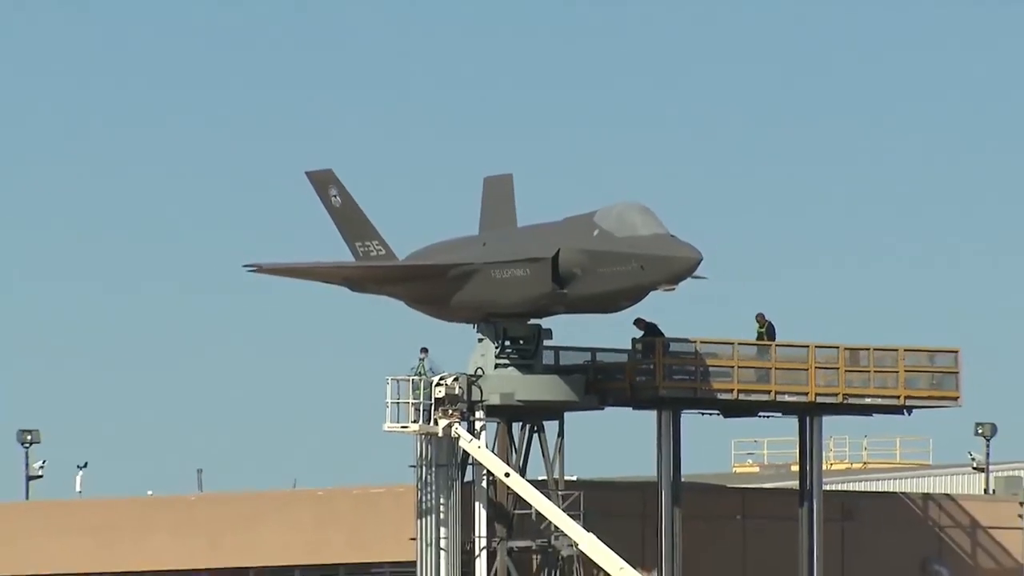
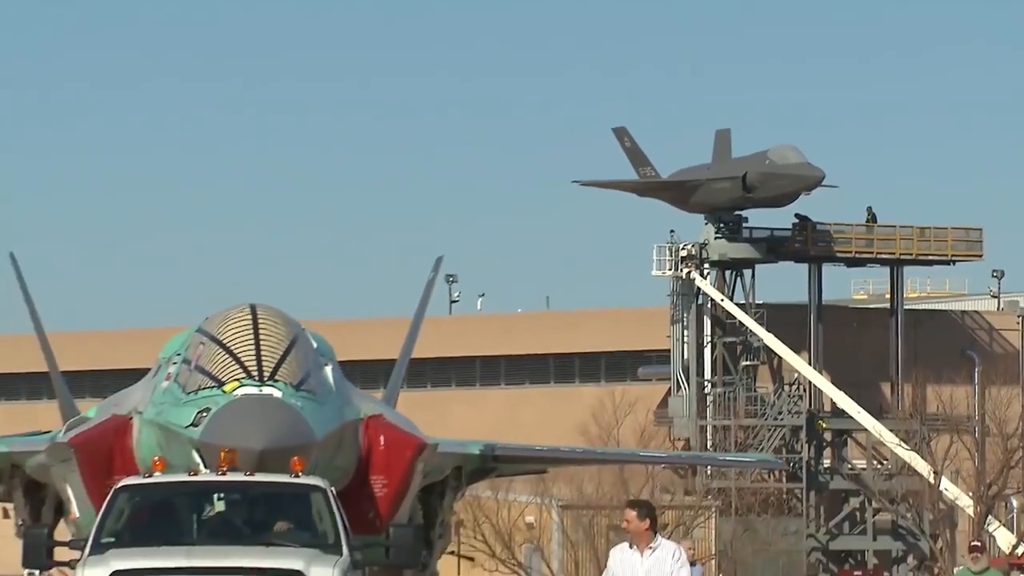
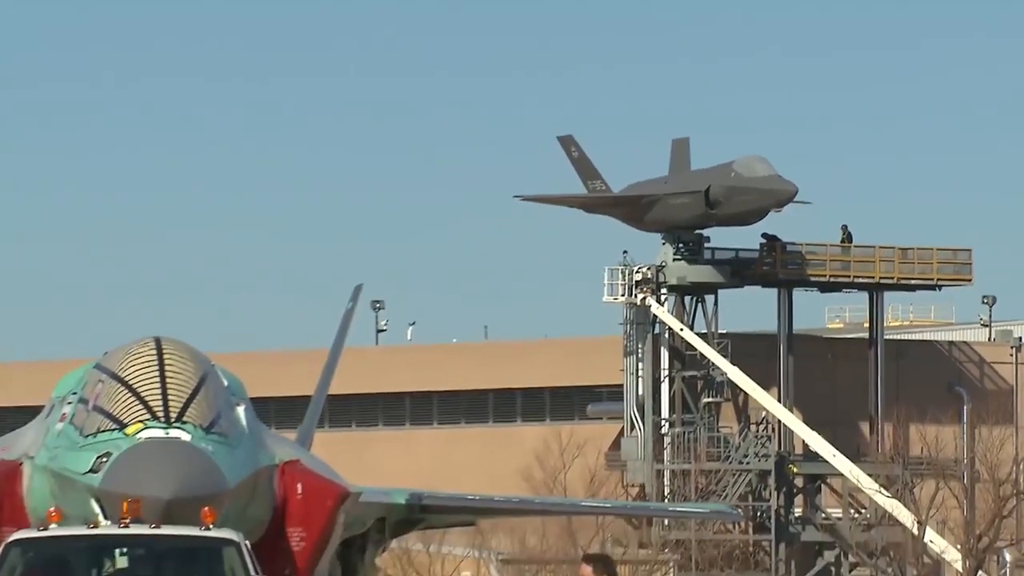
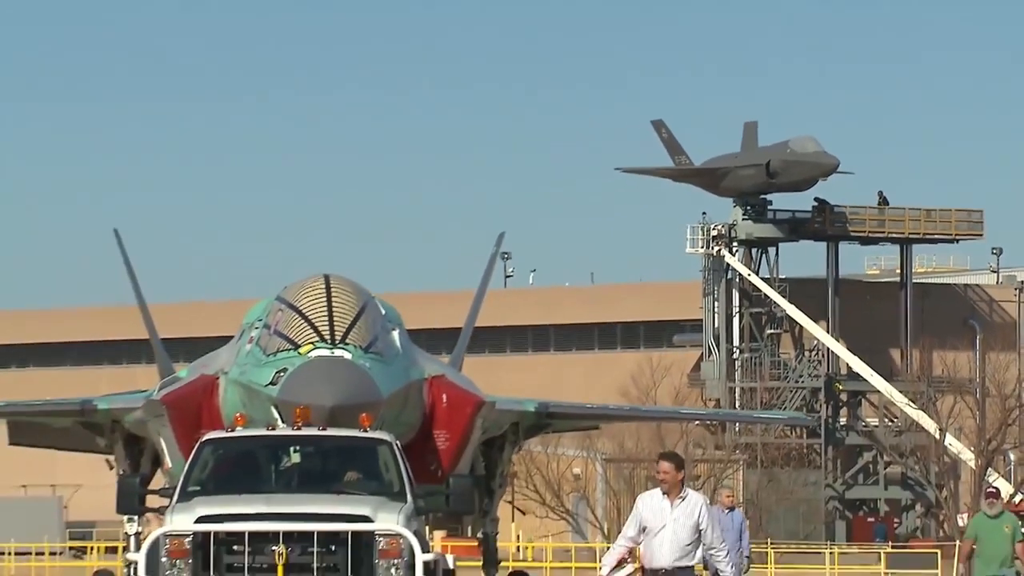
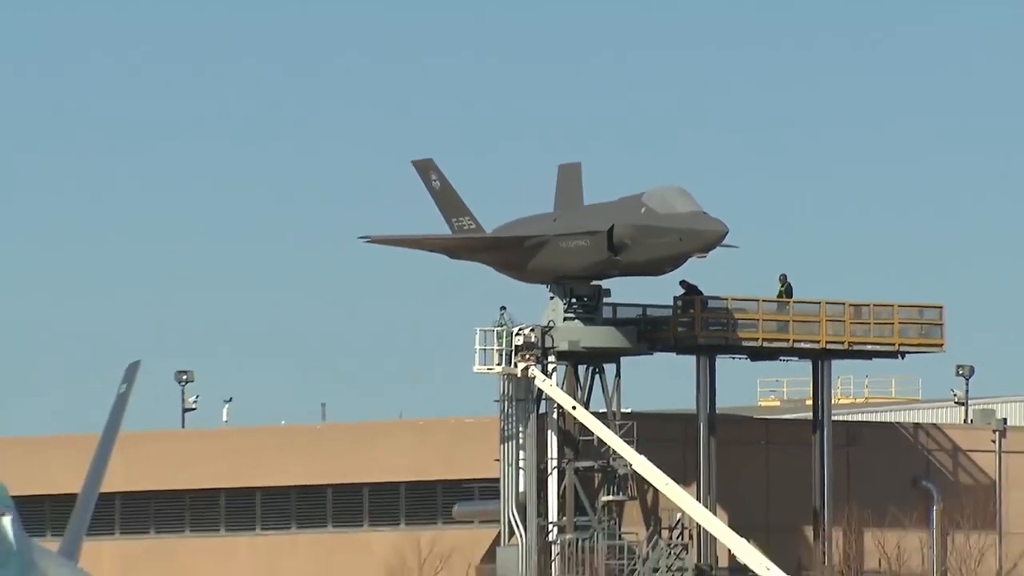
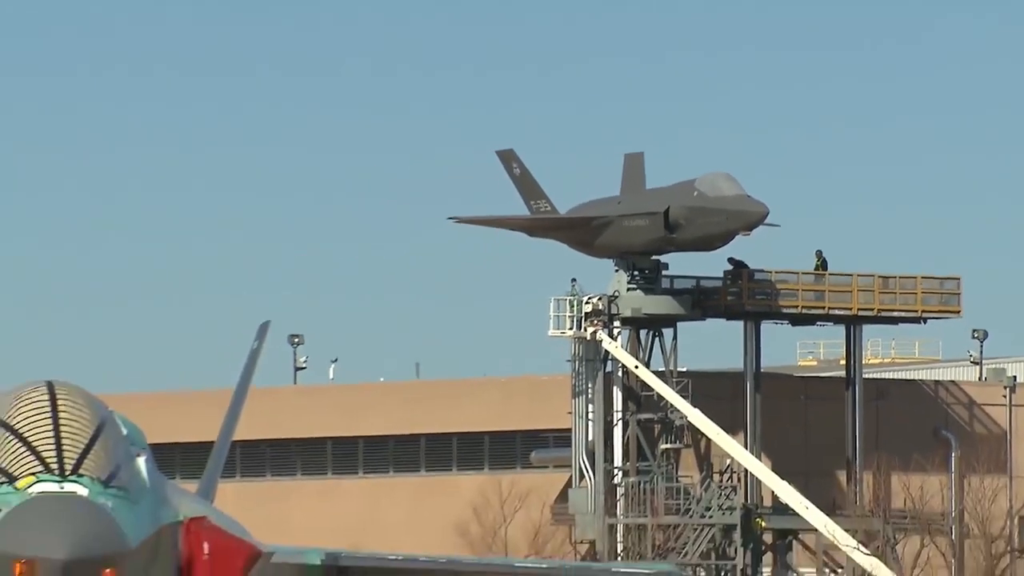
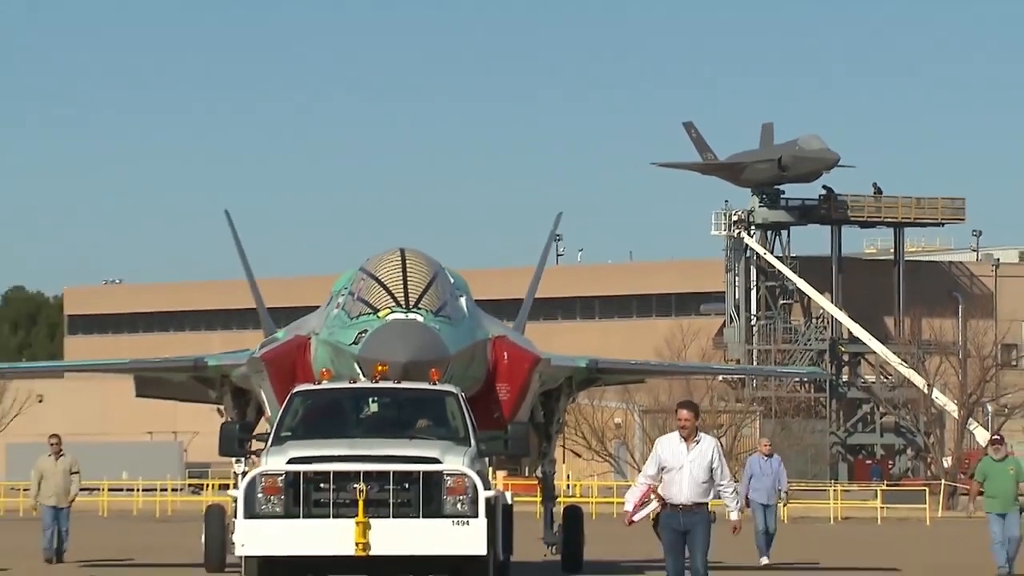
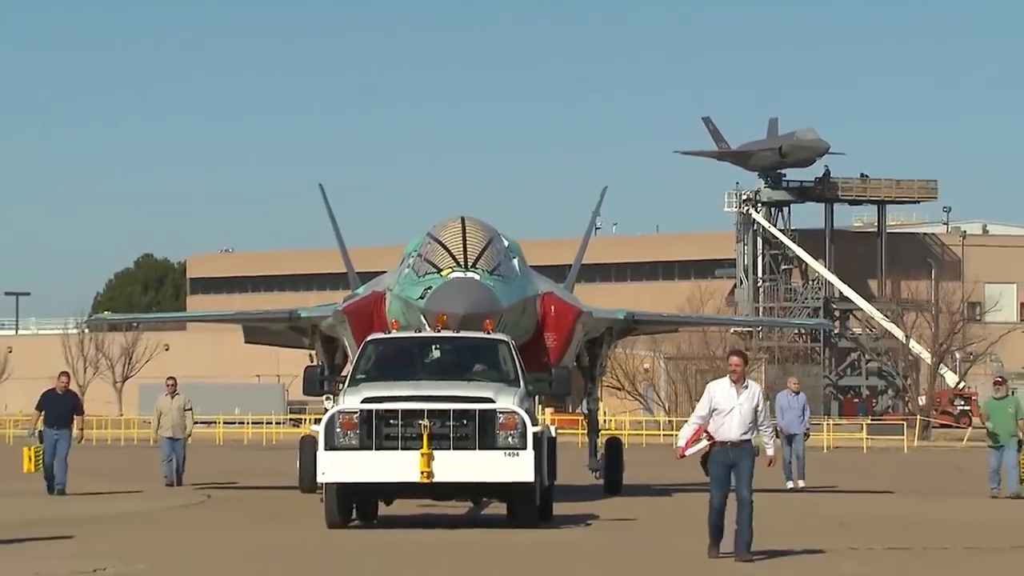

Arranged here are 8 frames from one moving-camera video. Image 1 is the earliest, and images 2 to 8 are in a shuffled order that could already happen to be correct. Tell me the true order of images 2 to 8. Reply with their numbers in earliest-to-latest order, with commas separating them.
5, 6, 3, 2, 4, 7, 8
